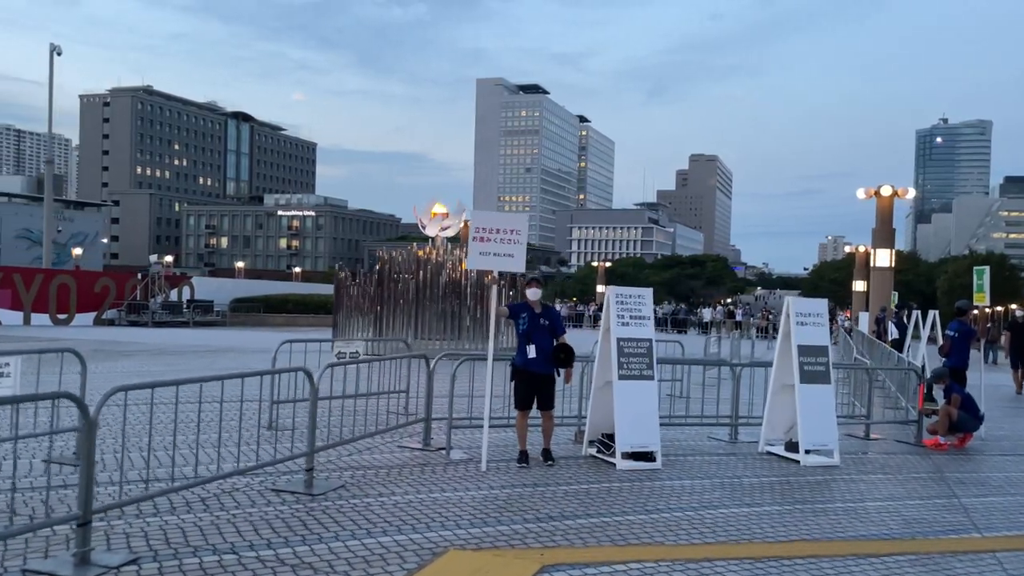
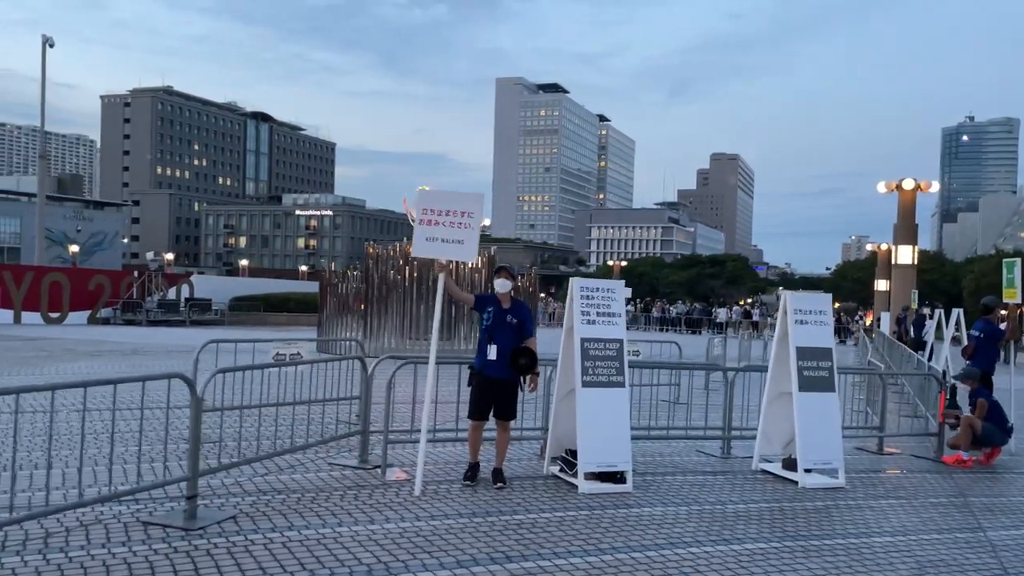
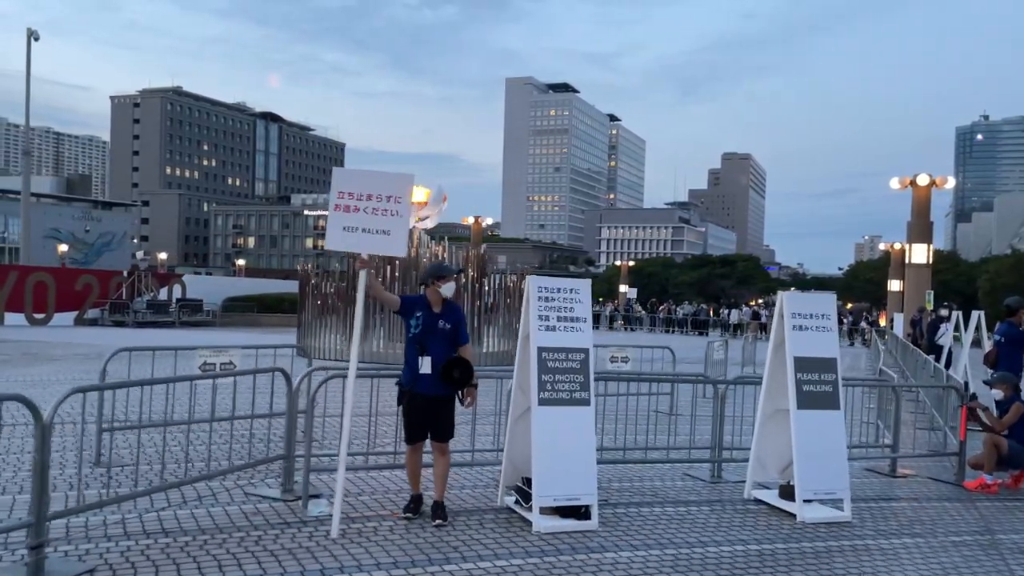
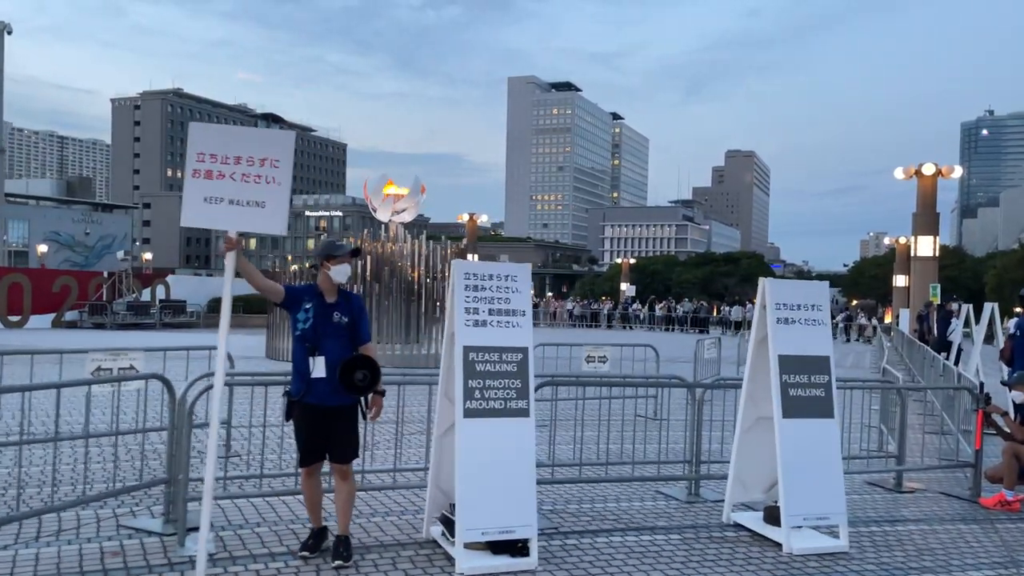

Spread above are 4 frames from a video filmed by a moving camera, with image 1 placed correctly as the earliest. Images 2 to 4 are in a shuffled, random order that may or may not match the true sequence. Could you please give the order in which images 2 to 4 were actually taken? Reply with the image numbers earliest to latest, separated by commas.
2, 3, 4
